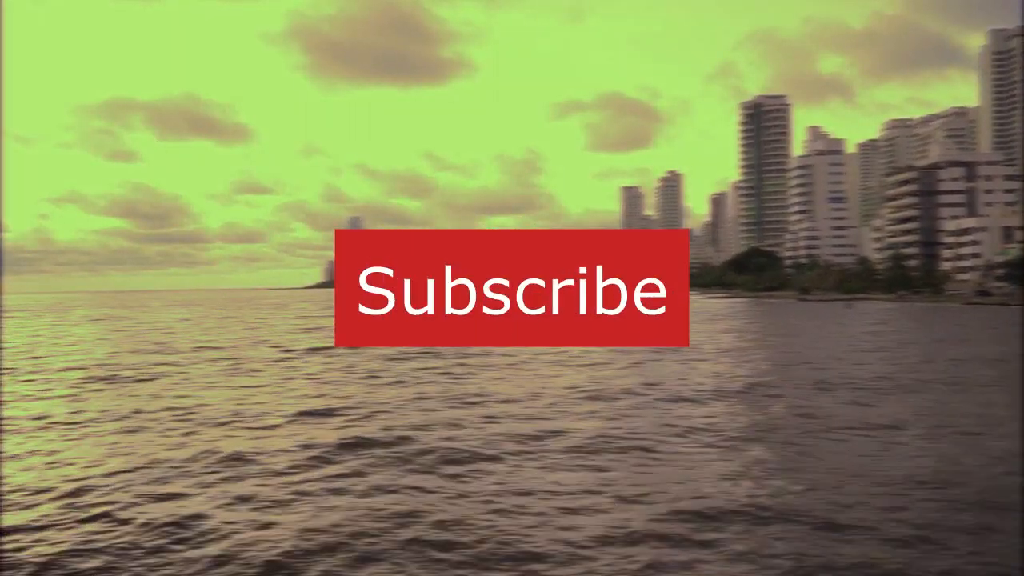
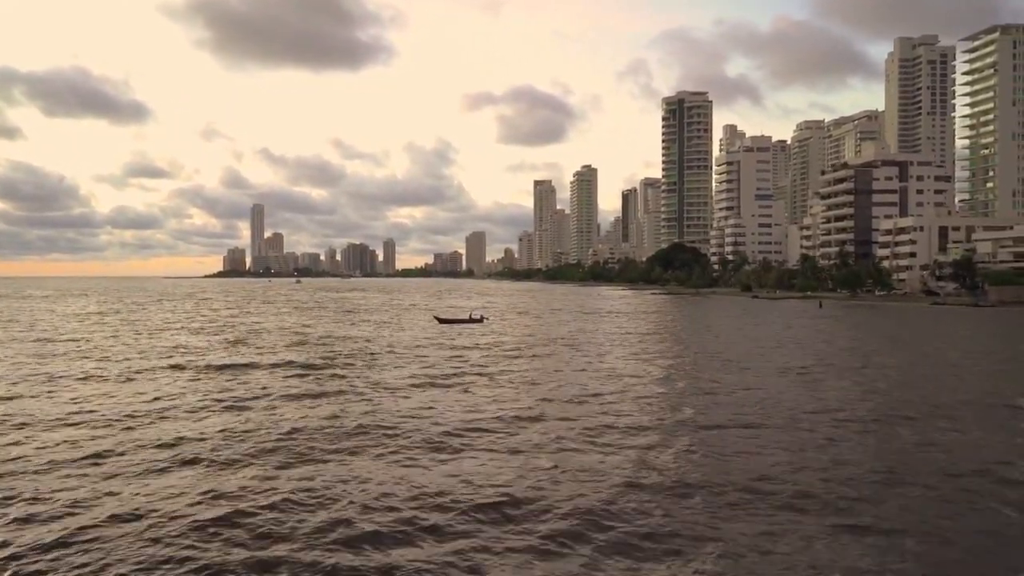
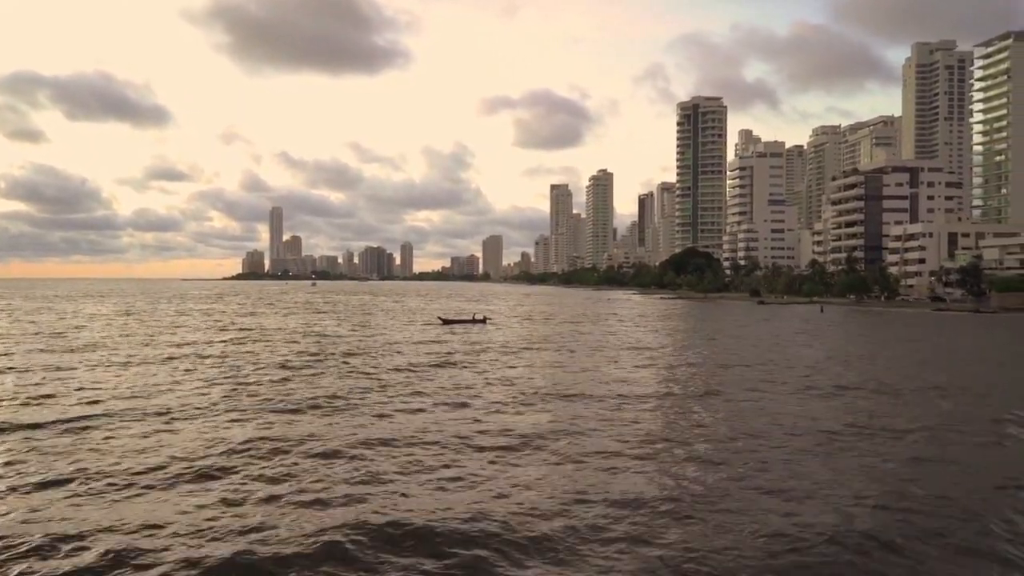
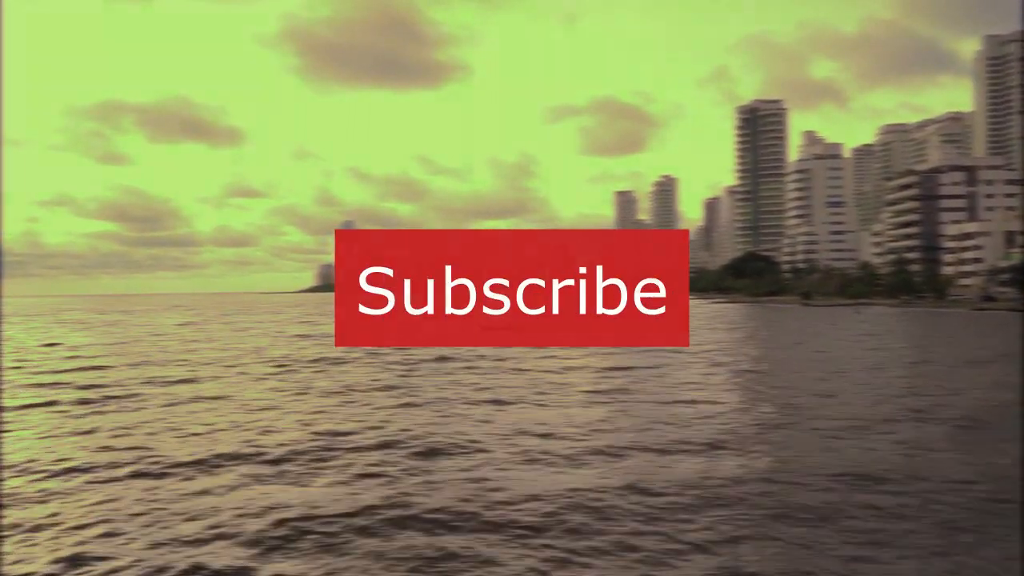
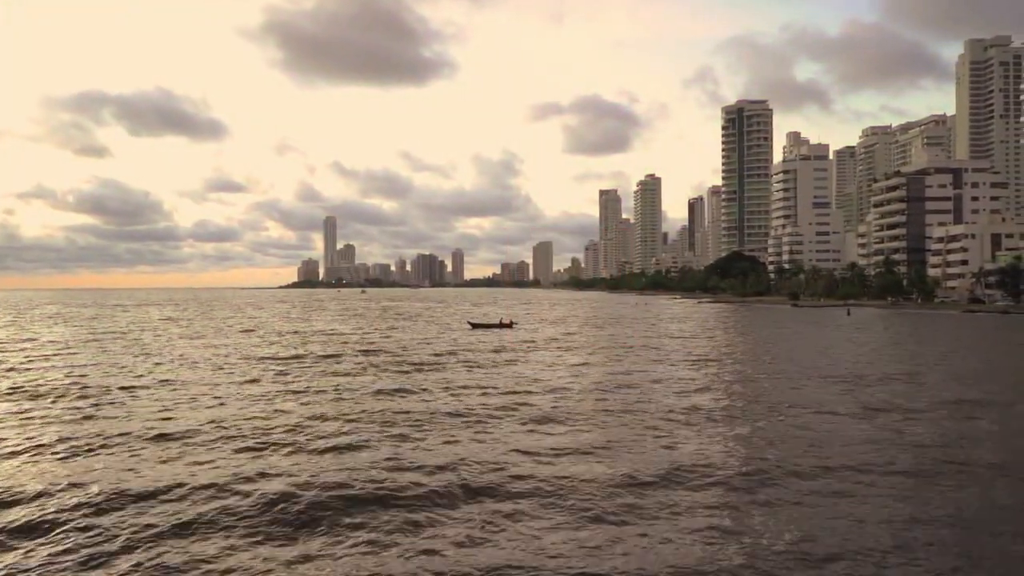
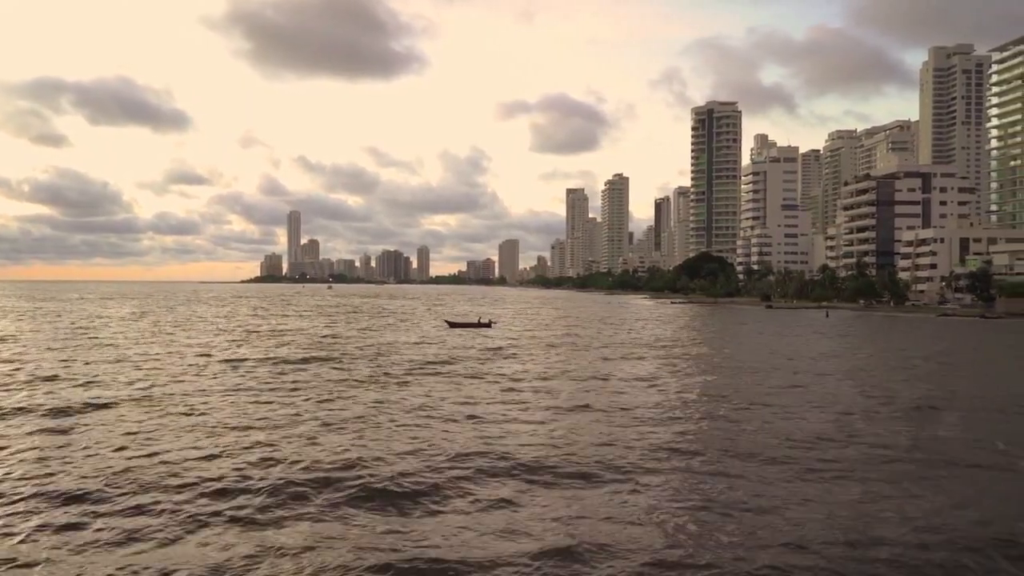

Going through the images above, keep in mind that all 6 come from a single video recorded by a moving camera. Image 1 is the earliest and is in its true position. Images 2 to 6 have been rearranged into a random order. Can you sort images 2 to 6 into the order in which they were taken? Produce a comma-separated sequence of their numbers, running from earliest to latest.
4, 5, 6, 3, 2
